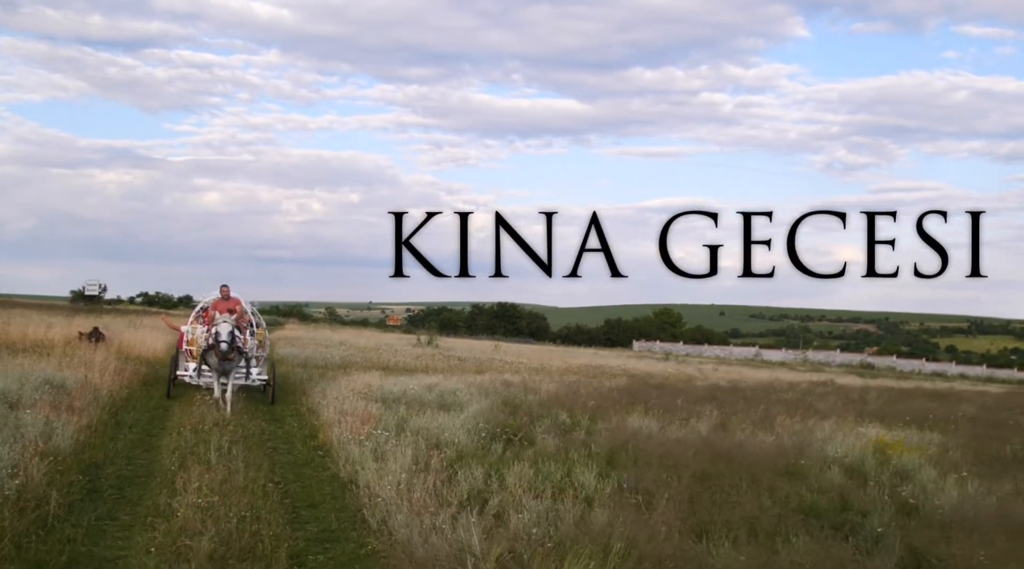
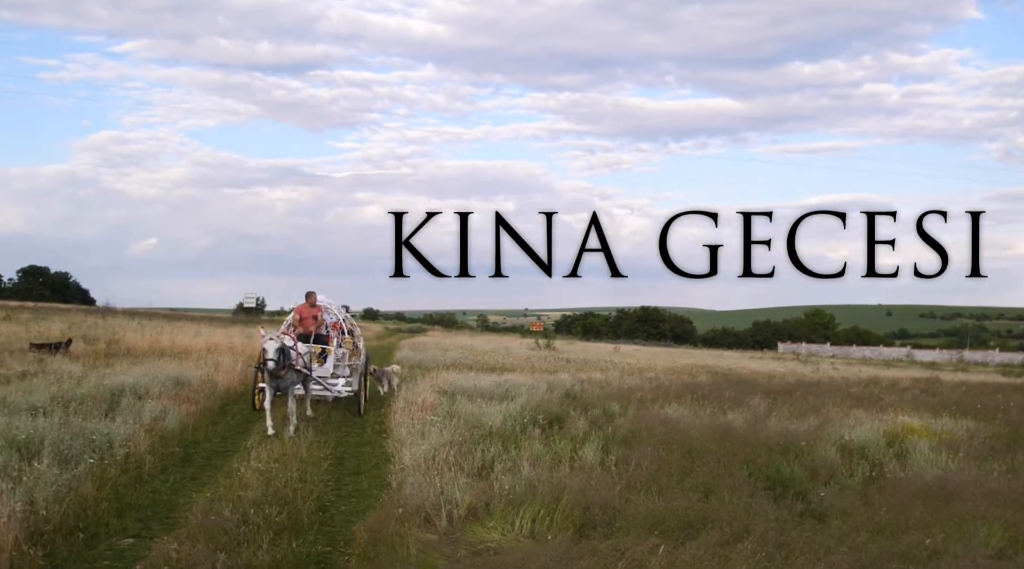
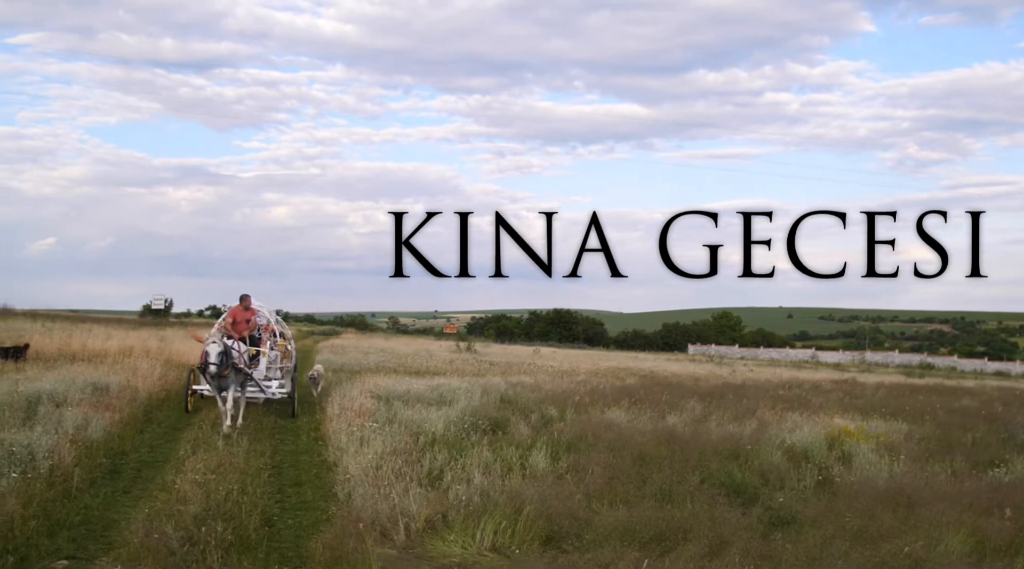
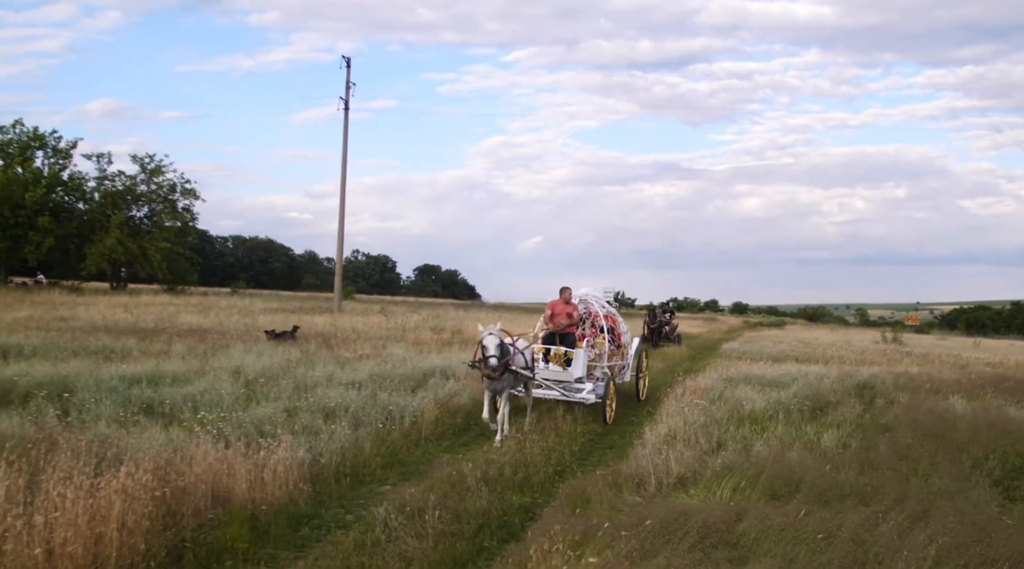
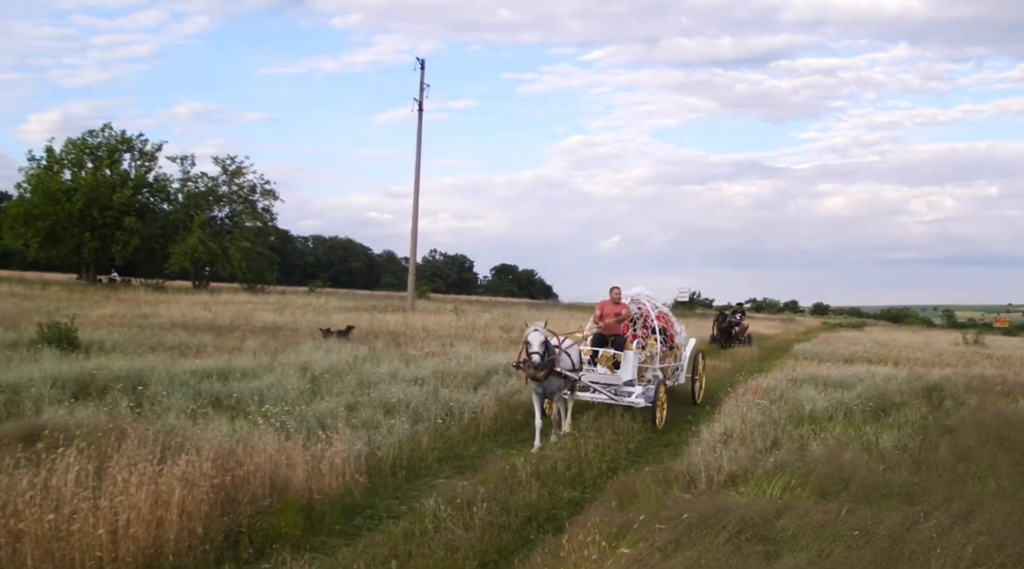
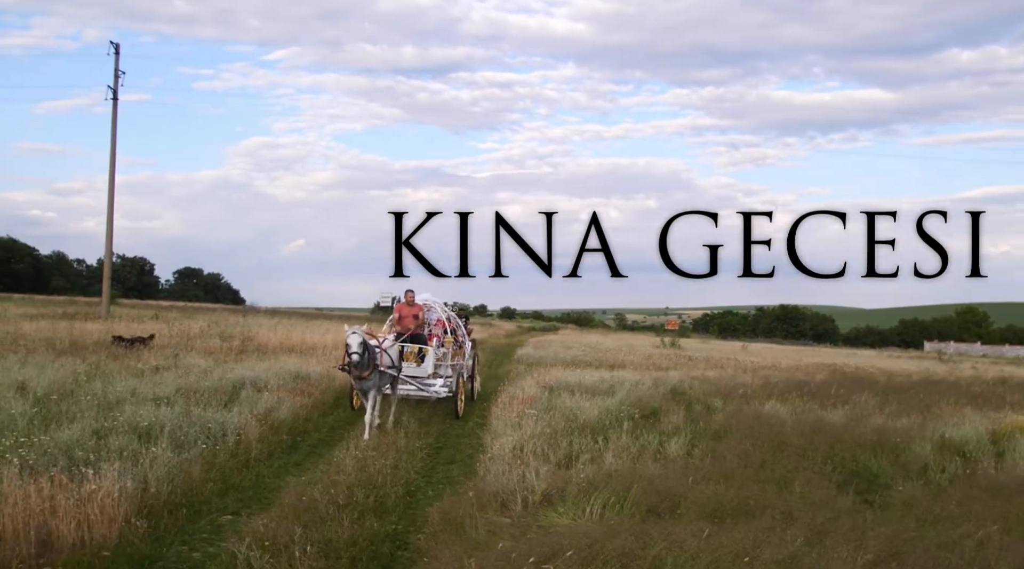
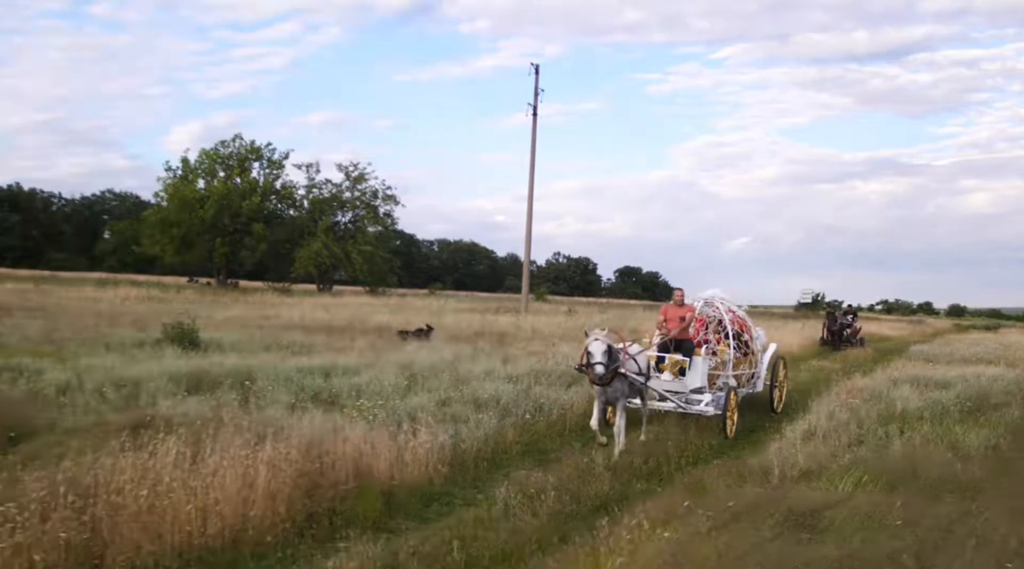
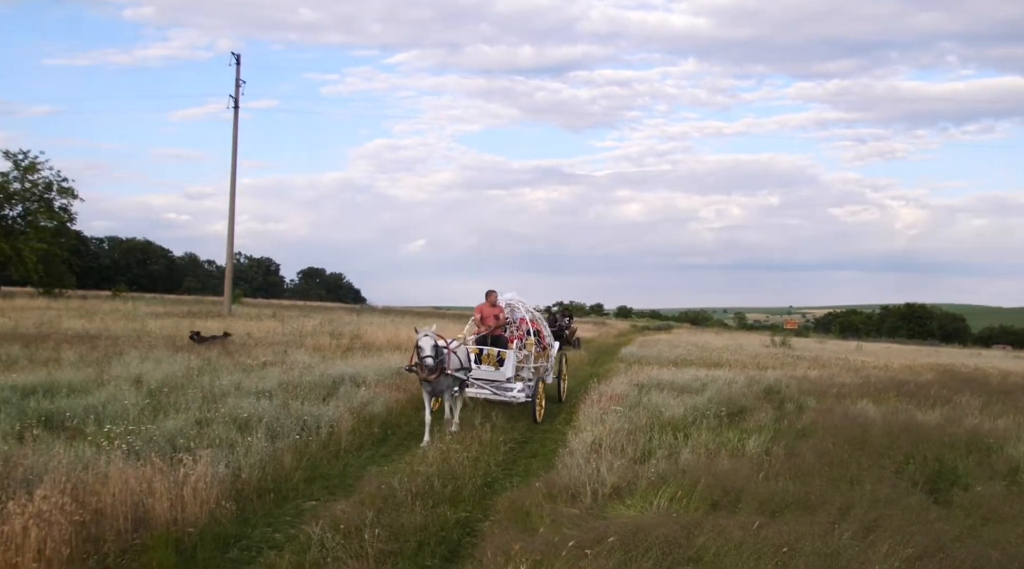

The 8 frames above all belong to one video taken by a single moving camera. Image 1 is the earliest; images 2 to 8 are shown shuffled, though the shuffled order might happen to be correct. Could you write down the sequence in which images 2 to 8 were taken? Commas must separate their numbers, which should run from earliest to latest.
3, 2, 6, 8, 4, 5, 7
